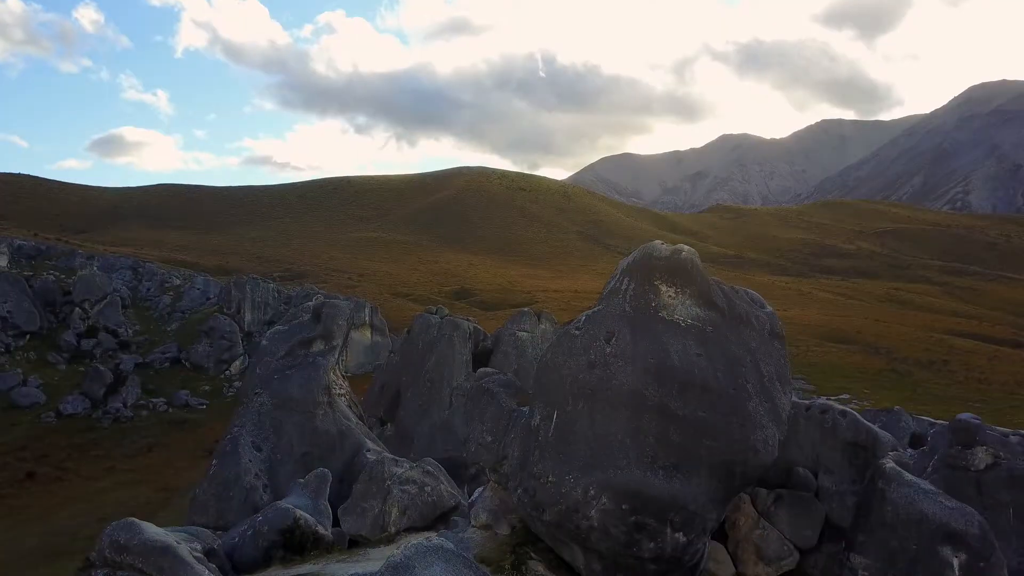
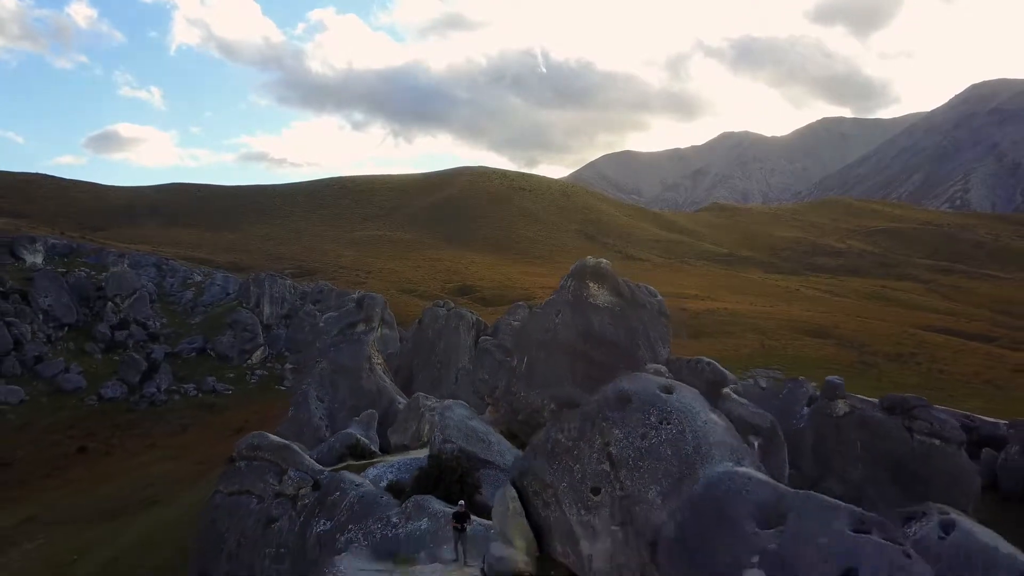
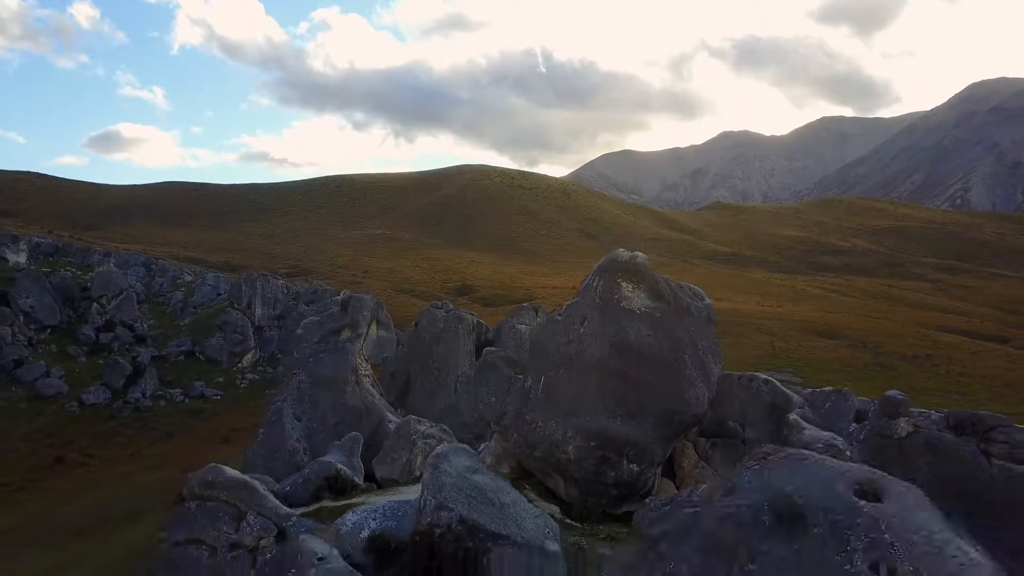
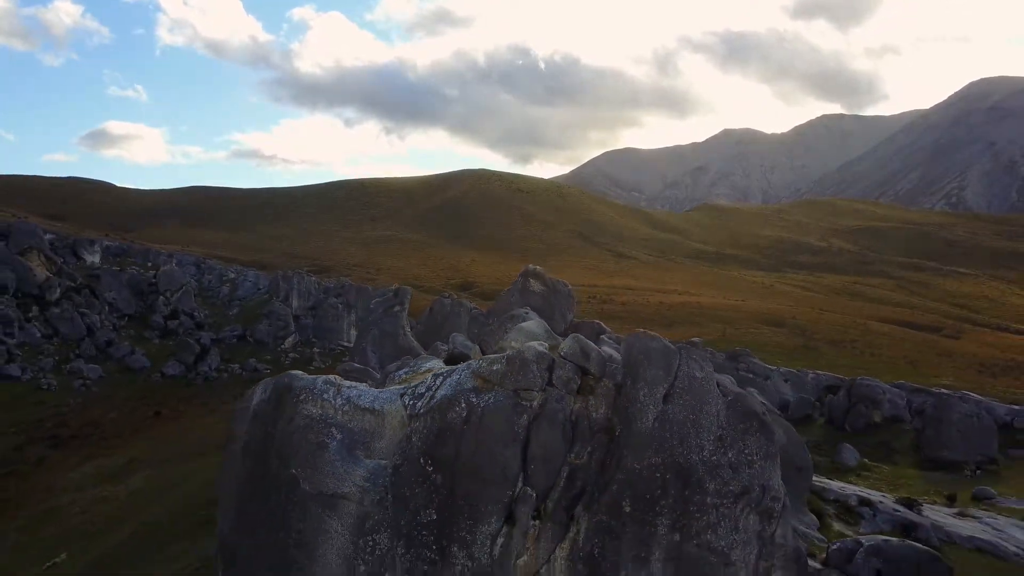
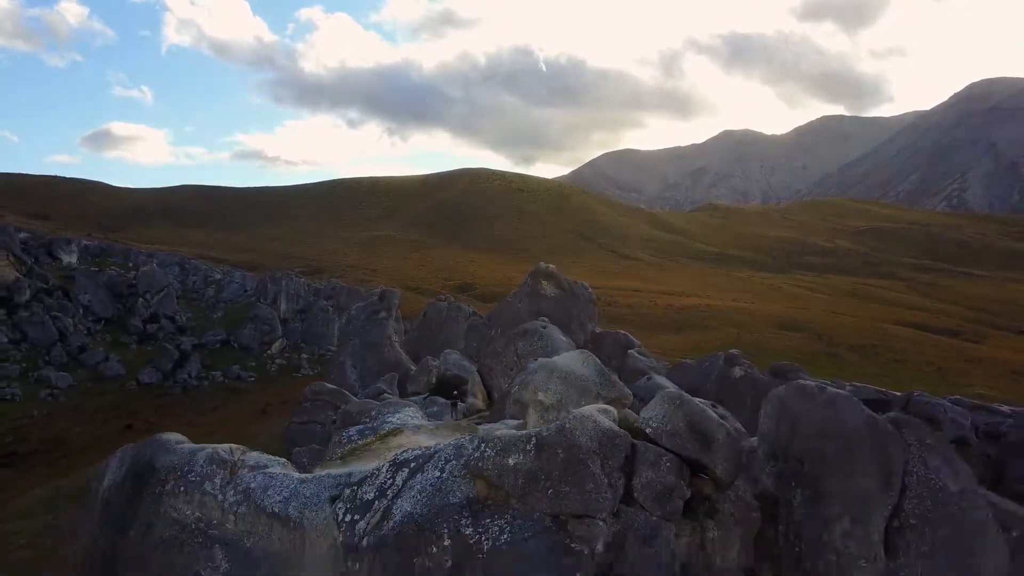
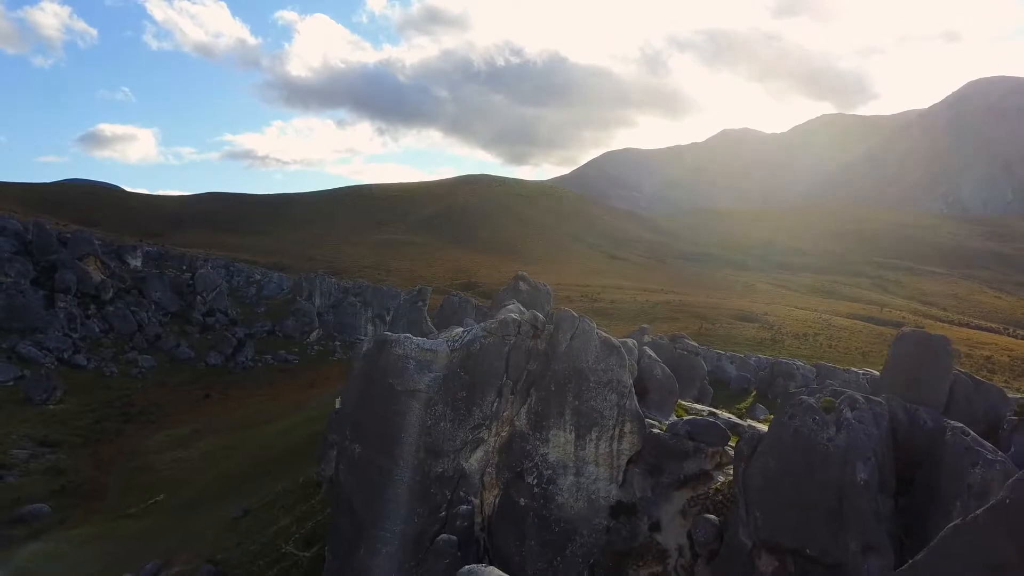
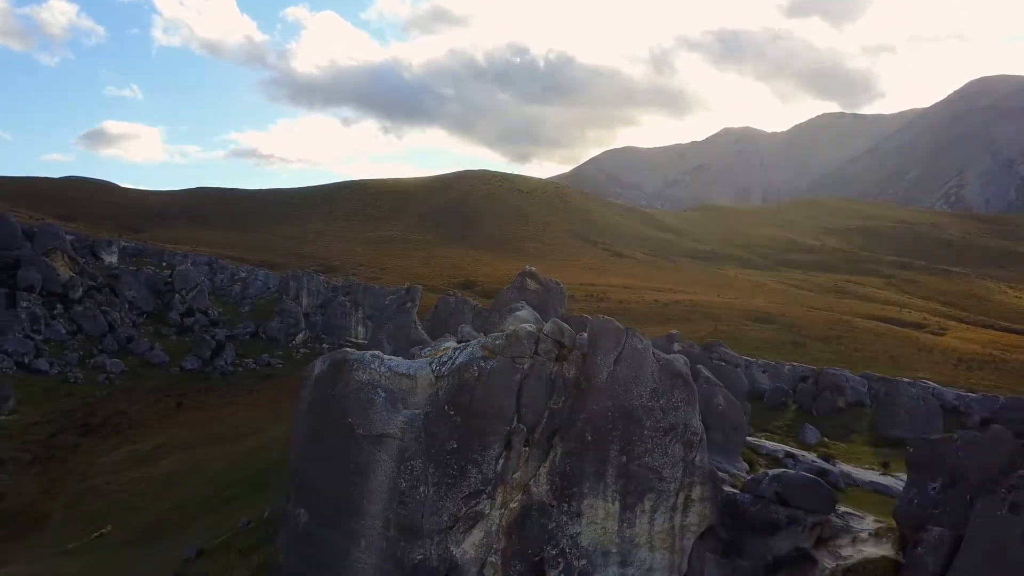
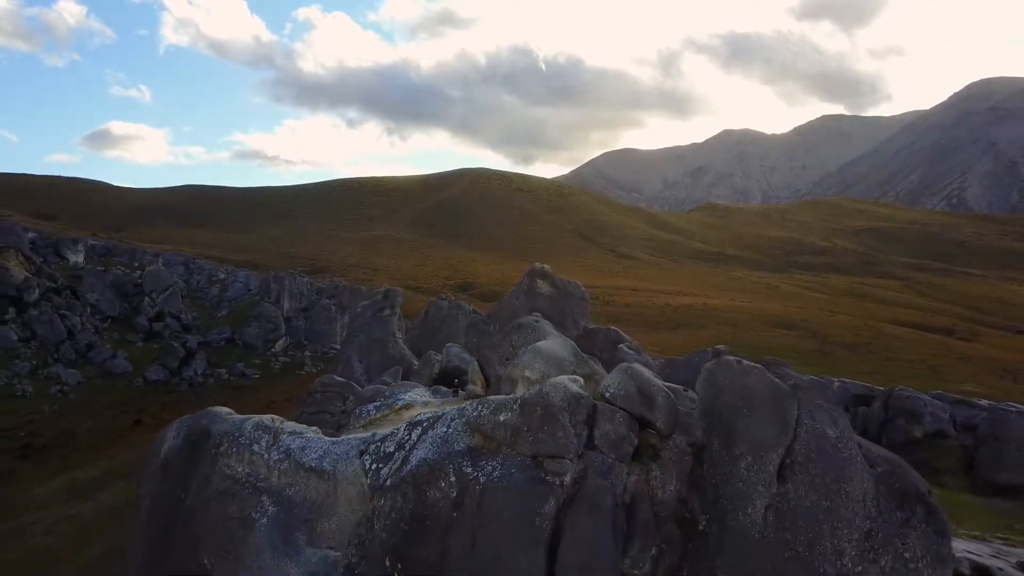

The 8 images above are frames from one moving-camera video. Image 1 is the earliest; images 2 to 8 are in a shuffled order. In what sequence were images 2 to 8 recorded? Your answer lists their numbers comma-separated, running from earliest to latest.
3, 2, 5, 8, 4, 7, 6
